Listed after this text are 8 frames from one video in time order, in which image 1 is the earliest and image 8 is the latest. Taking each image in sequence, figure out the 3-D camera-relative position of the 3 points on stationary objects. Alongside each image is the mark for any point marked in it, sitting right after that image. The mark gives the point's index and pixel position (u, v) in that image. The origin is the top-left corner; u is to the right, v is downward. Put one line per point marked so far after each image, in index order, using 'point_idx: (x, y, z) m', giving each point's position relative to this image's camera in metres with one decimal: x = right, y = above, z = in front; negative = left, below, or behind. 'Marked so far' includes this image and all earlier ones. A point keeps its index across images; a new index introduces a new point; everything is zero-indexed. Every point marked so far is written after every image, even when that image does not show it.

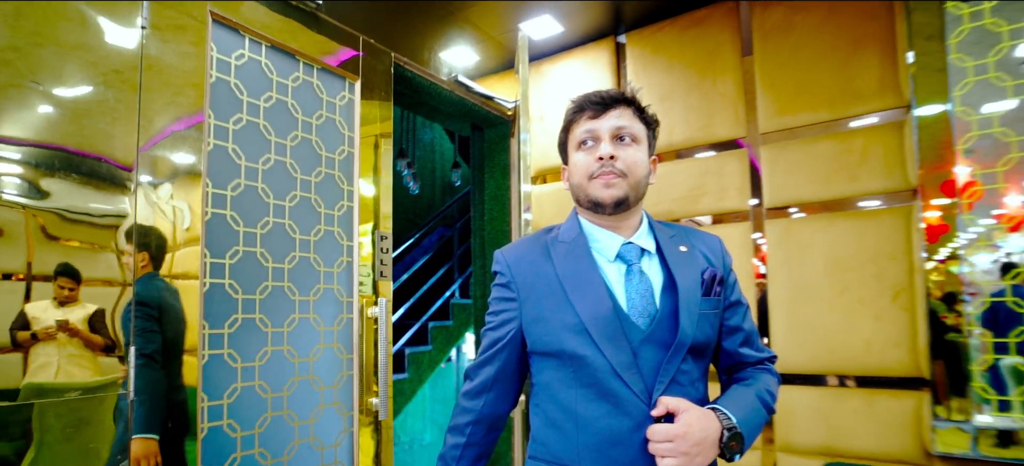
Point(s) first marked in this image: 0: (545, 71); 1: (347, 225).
0: (+0.2, +0.8, +2.7) m
1: (-0.5, 0.0, +1.9) m
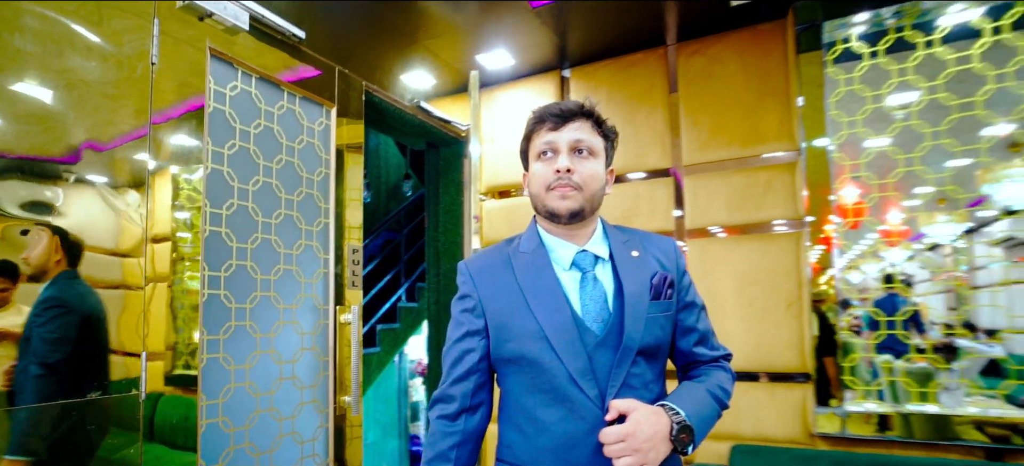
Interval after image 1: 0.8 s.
0: (-0.1, +0.7, +3.0) m
1: (-0.7, 0.0, +2.1) m
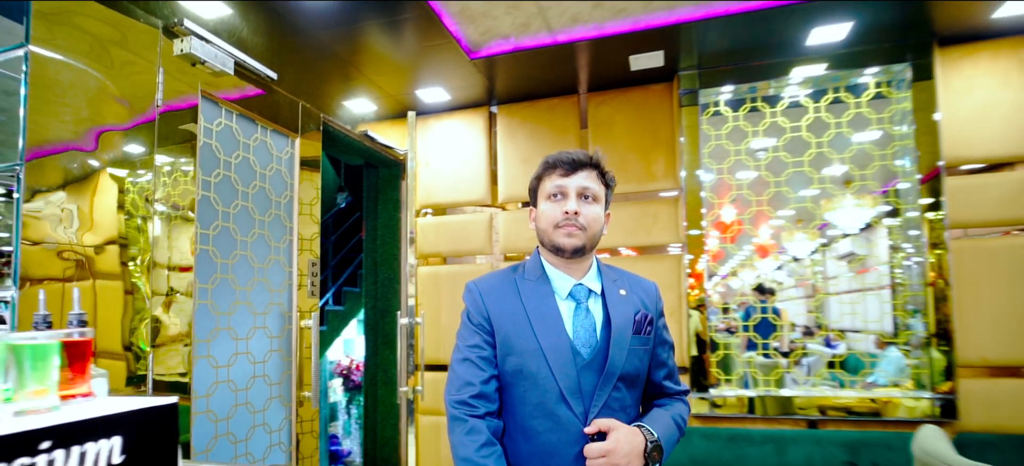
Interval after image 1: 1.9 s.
0: (-0.5, +0.7, +3.4) m
1: (-0.9, -0.1, +2.3) m
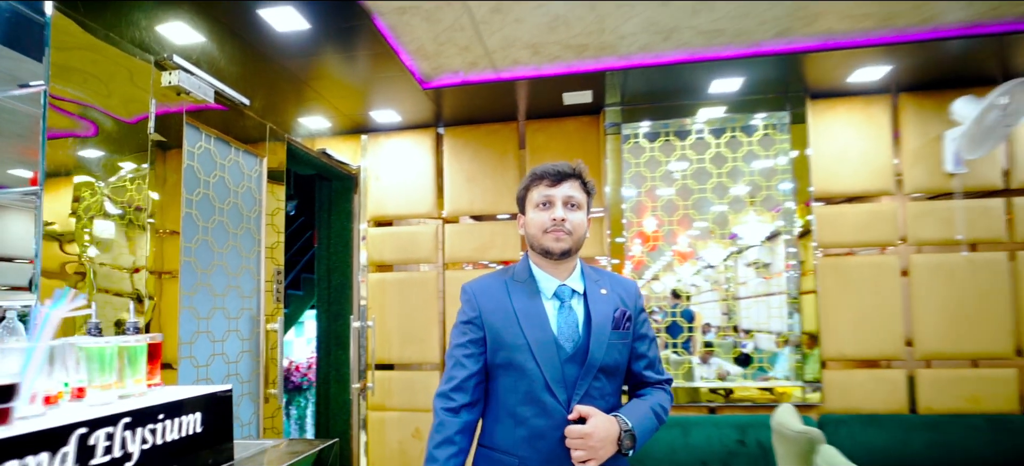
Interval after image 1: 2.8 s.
0: (-0.9, +0.6, +3.6) m
1: (-1.2, -0.1, +2.5) m
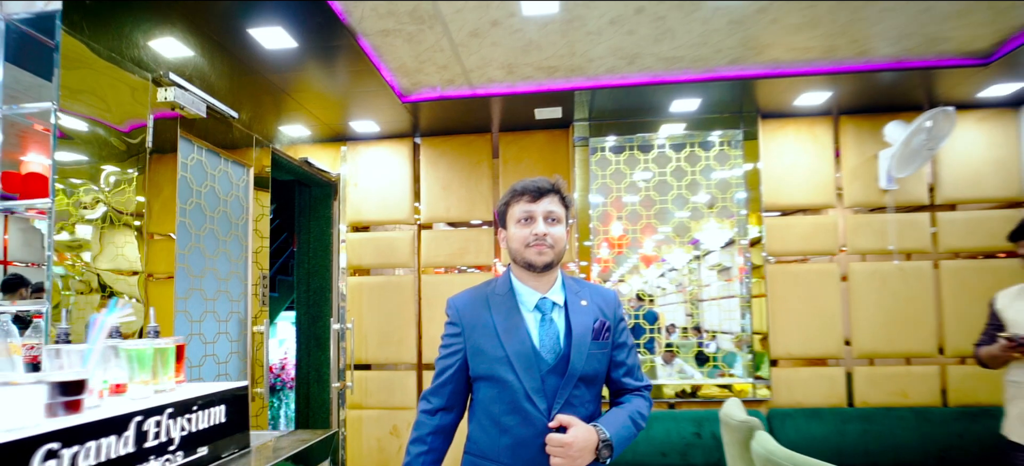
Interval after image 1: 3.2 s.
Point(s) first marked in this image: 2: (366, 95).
0: (-1.0, +0.6, +3.7) m
1: (-1.3, -0.2, +2.7) m
2: (-0.8, +0.8, +3.1) m
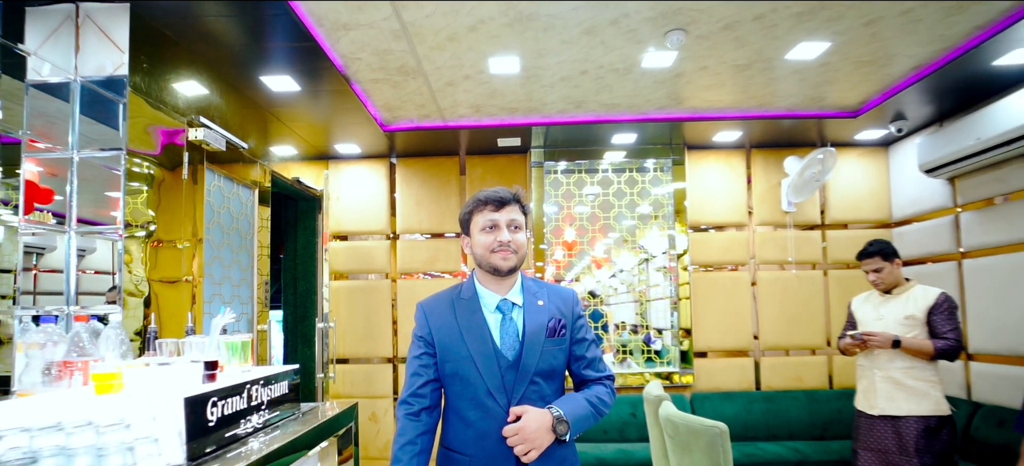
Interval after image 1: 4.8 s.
0: (-1.3, +0.5, +4.2) m
1: (-1.5, -0.2, +3.1) m
2: (-1.1, +0.7, +3.6) m
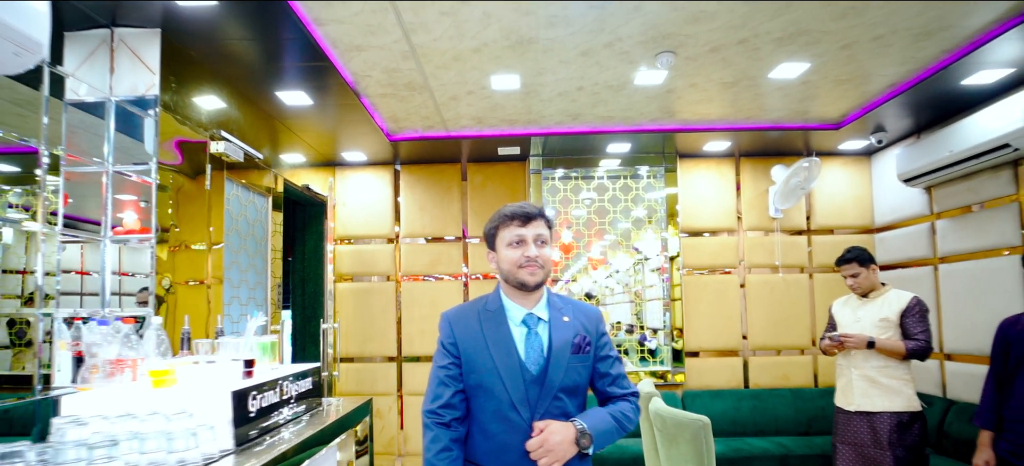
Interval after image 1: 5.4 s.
0: (-1.3, +0.5, +4.3) m
1: (-1.5, -0.3, +3.3) m
2: (-1.1, +0.7, +3.7) m
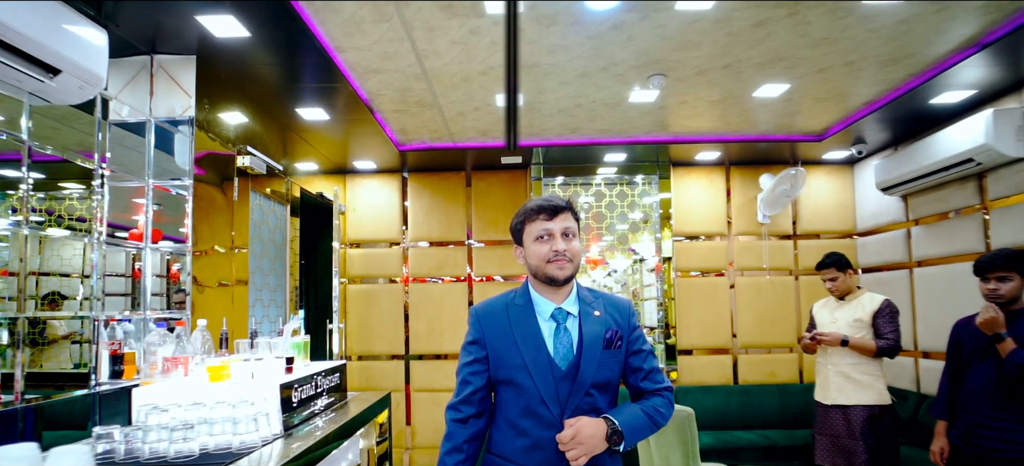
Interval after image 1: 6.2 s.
0: (-1.3, +0.4, +4.6) m
1: (-1.5, -0.3, +3.5) m
2: (-1.0, +0.6, +4.0) m
